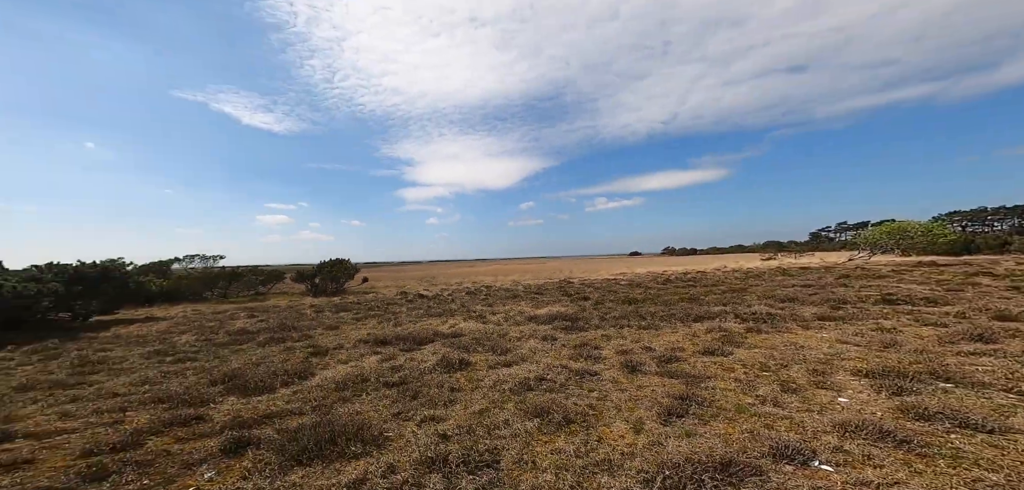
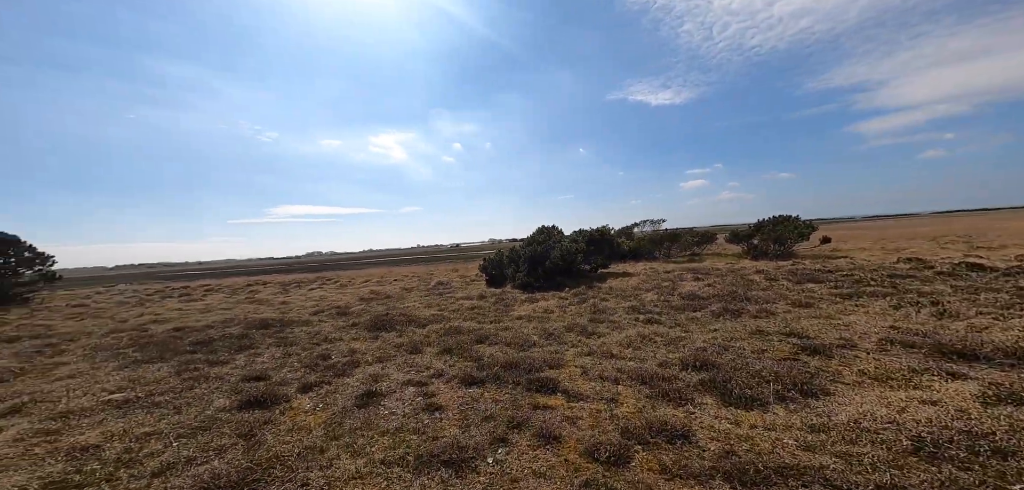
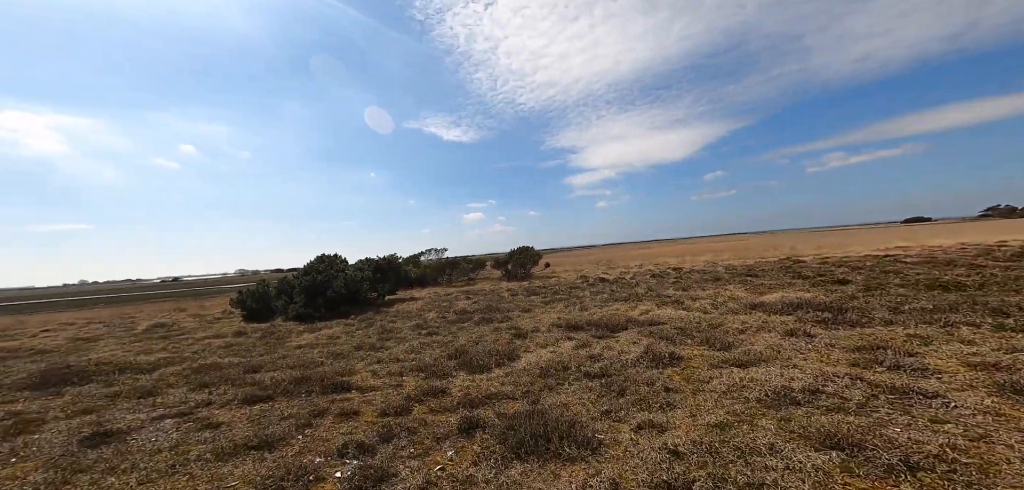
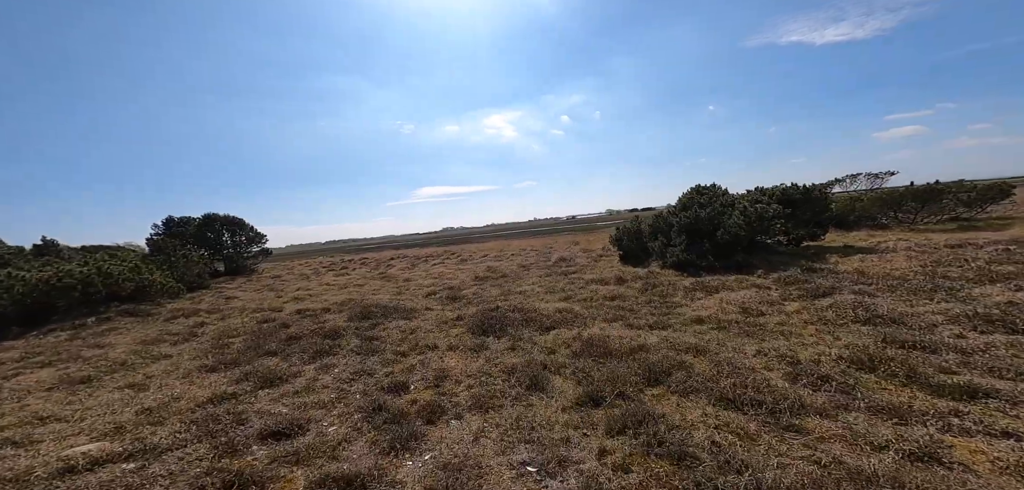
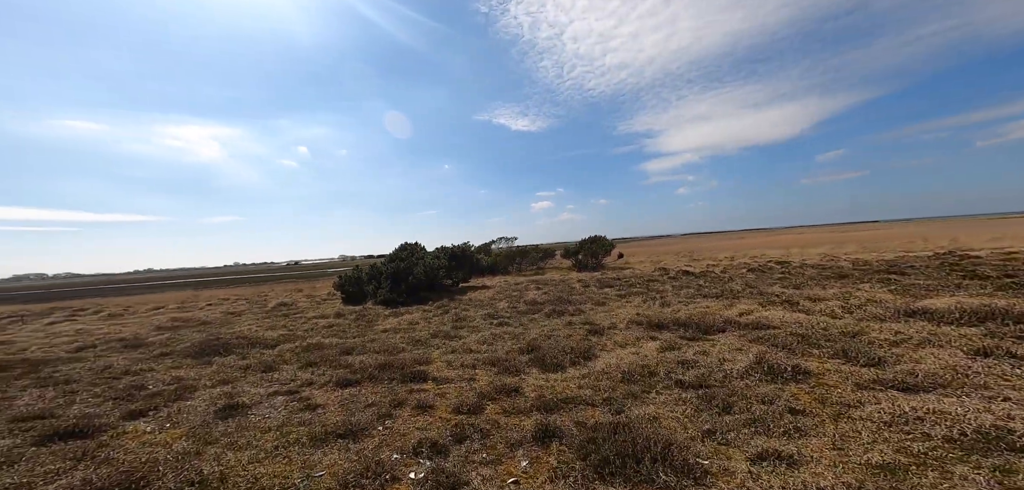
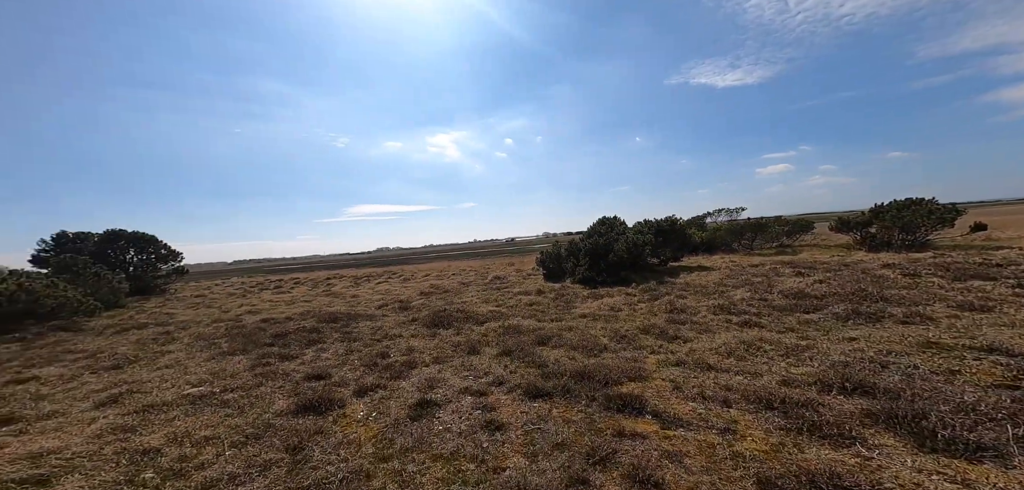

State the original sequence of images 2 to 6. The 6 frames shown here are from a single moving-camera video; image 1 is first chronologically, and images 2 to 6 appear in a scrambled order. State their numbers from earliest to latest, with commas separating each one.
3, 5, 2, 6, 4
